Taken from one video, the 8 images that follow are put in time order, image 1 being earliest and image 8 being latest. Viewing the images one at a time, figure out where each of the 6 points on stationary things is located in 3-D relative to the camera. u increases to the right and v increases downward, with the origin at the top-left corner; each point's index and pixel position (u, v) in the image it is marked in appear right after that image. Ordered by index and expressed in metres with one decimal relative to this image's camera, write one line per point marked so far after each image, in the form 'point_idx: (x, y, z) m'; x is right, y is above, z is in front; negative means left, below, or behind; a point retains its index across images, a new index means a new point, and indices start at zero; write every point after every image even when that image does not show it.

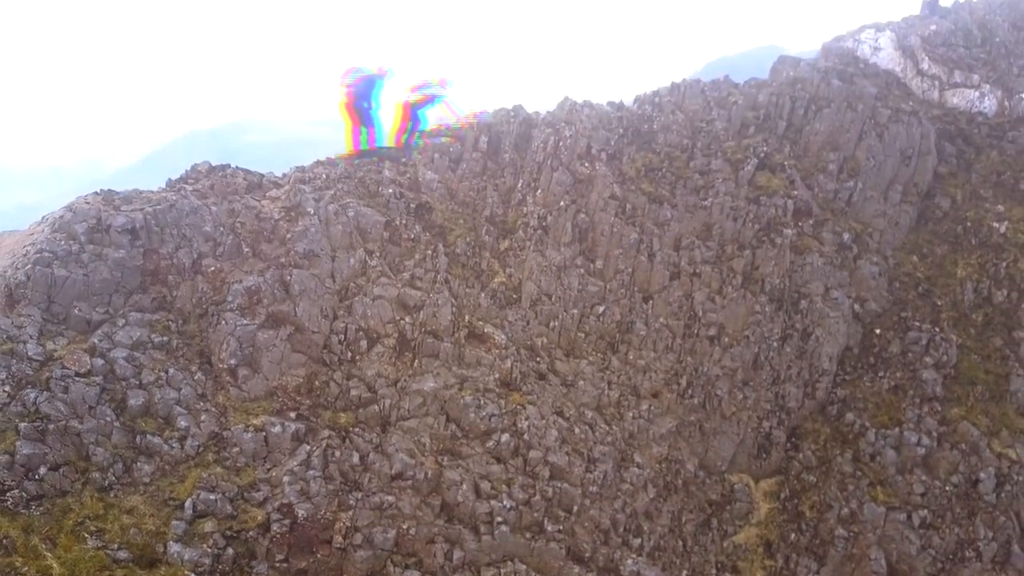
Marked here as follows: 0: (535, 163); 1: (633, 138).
0: (+0.4, +2.2, +14.6) m
1: (+2.3, +2.8, +14.9) m
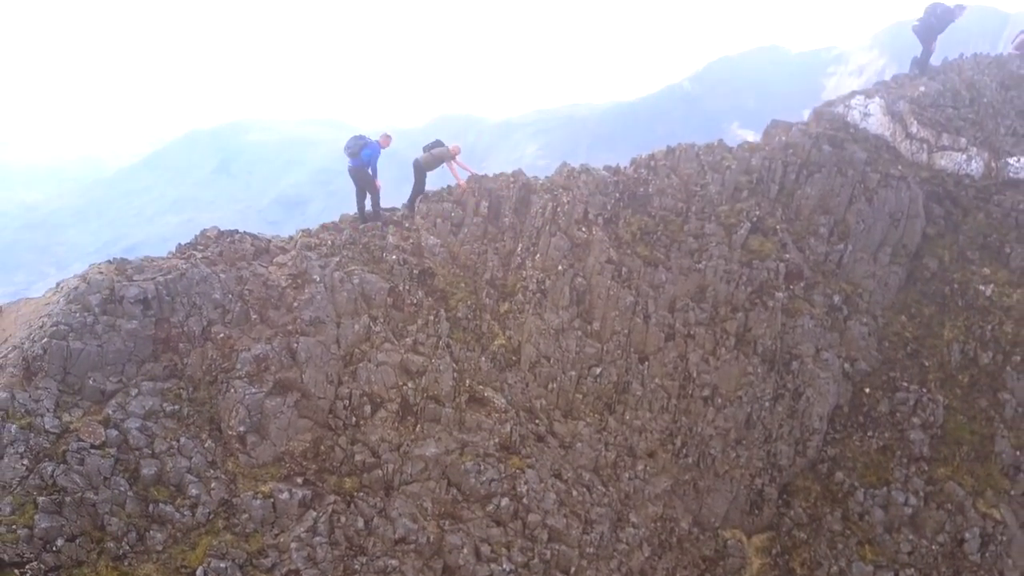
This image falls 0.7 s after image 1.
0: (+0.4, +1.1, +15.0) m
1: (+2.3, +1.7, +15.4) m
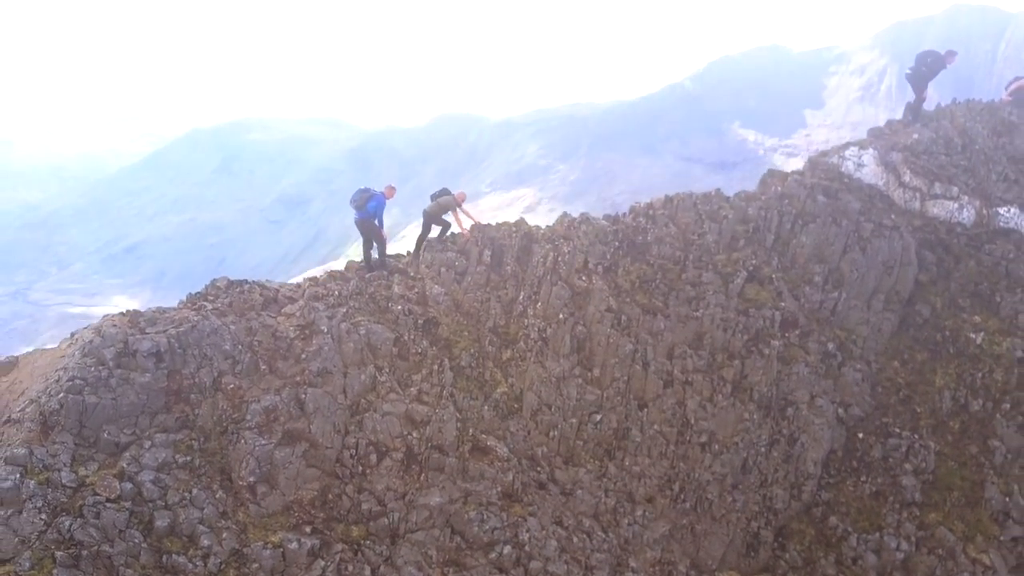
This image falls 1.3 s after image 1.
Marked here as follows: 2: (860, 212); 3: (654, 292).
0: (+0.5, +0.2, +15.4) m
1: (+2.4, +0.7, +15.7) m
2: (+7.3, +1.5, +16.5) m
3: (+2.8, -0.1, +15.3) m
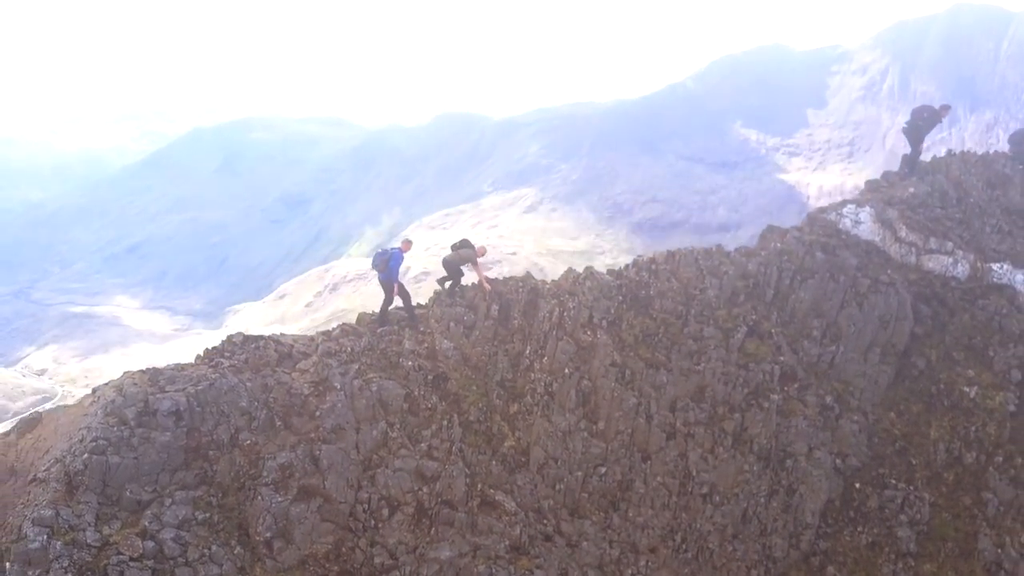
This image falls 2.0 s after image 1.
0: (+0.6, -0.9, +15.8) m
1: (+2.5, -0.3, +16.2) m
2: (+7.5, +0.4, +17.0) m
3: (+2.9, -1.2, +15.7) m
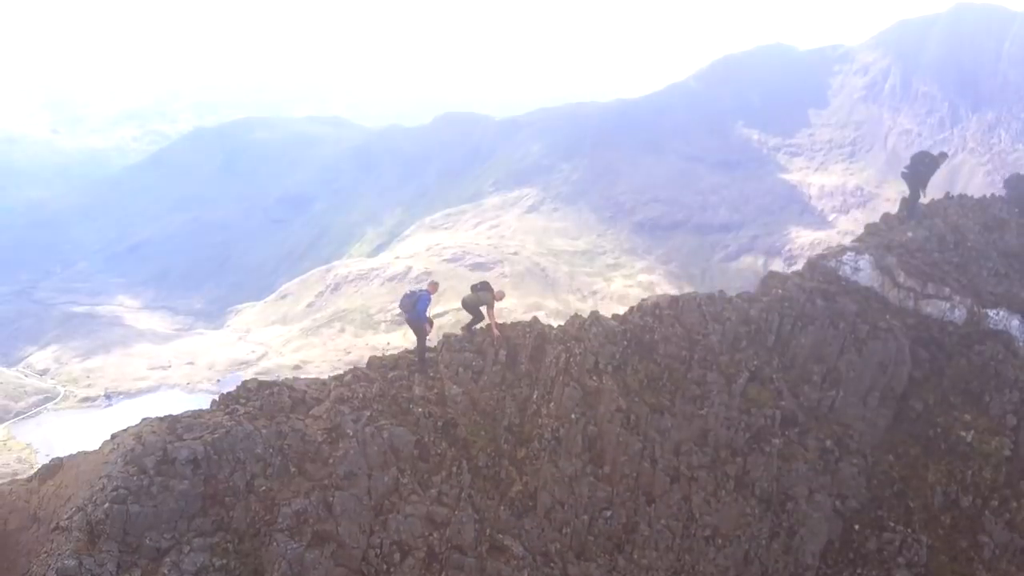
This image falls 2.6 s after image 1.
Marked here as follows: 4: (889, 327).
0: (+0.8, -1.8, +16.2) m
1: (+2.6, -1.3, +16.6) m
2: (+7.6, -0.5, +17.3) m
3: (+3.1, -2.1, +16.1) m
4: (+8.2, -0.8, +17.1) m
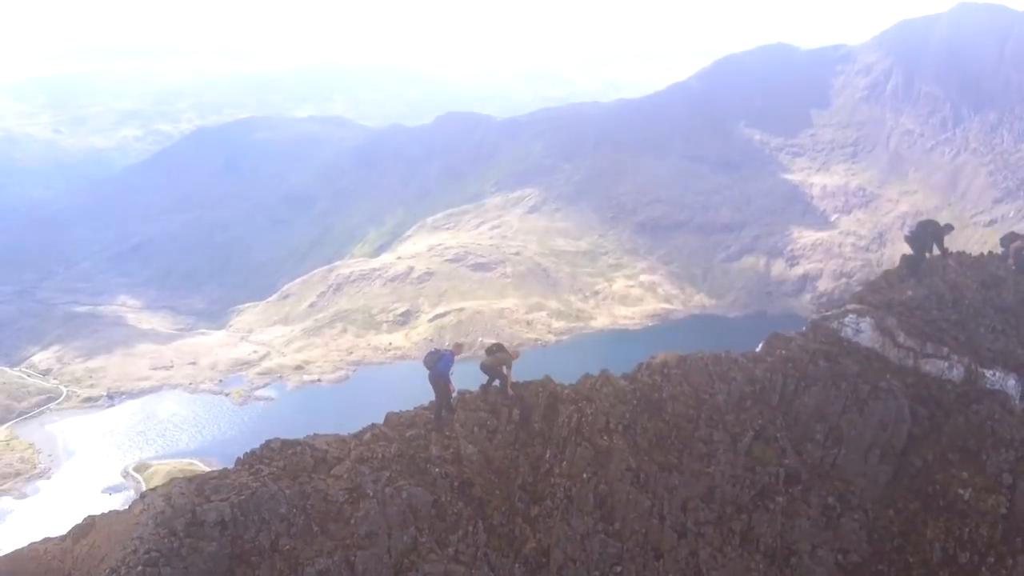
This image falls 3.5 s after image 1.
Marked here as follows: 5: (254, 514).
0: (+1.0, -3.2, +16.8) m
1: (+2.9, -2.6, +17.2) m
2: (+7.9, -1.9, +17.9) m
3: (+3.4, -3.4, +16.7) m
4: (+8.5, -2.1, +17.7) m
5: (-5.0, -4.4, +15.2) m
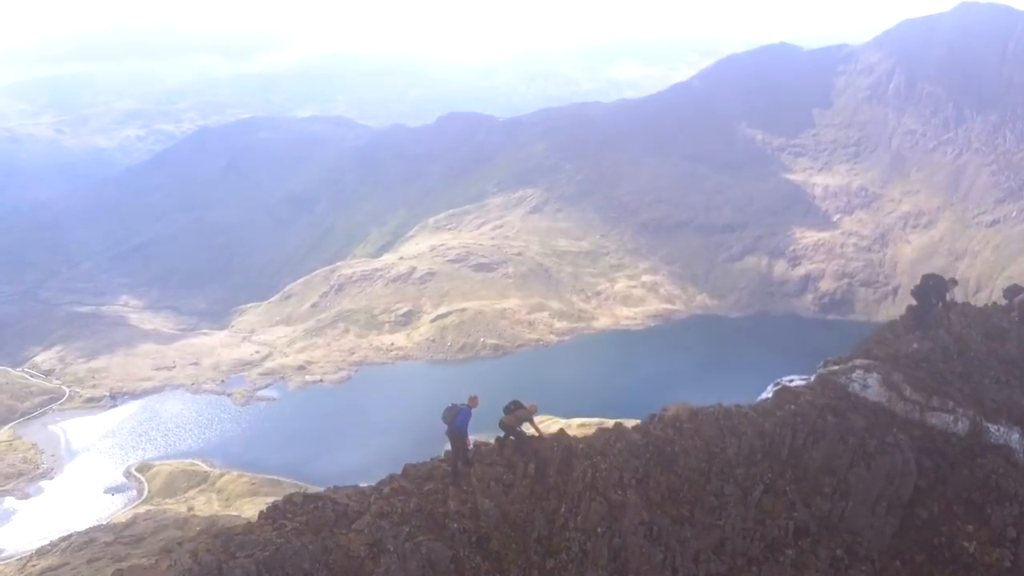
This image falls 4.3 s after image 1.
0: (+1.4, -4.4, +17.2) m
1: (+3.3, -3.8, +17.6) m
2: (+8.2, -3.1, +18.3) m
3: (+3.7, -4.7, +17.1) m
4: (+8.8, -3.4, +18.1) m
5: (-4.7, -5.6, +15.7) m
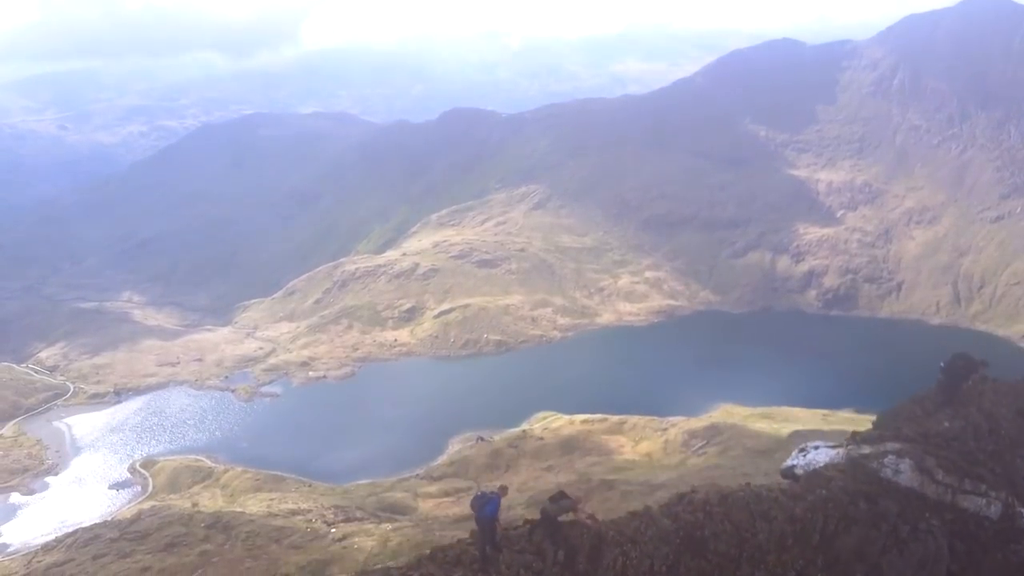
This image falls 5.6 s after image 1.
0: (+3.0, +0.7, +16.7) m
1: (+4.8, +1.2, +17.0) m
2: (+9.8, +2.0, +17.7) m
3: (+5.3, +0.4, +16.6) m
4: (+10.4, +1.7, +17.5) m
5: (-3.1, -0.6, +15.1) m
